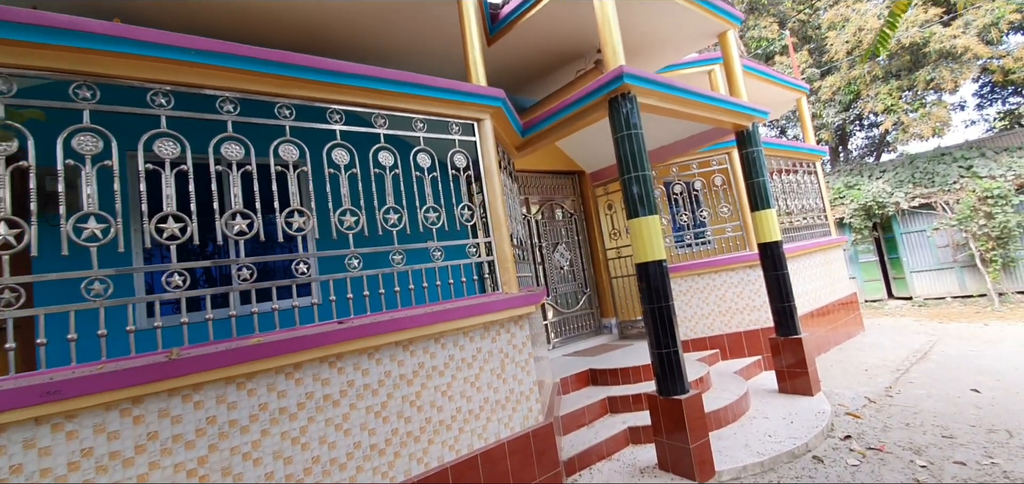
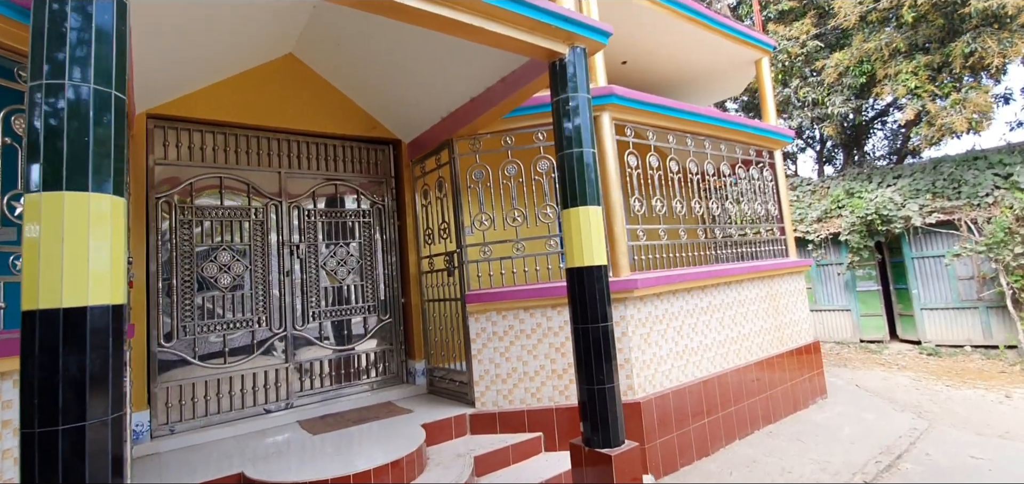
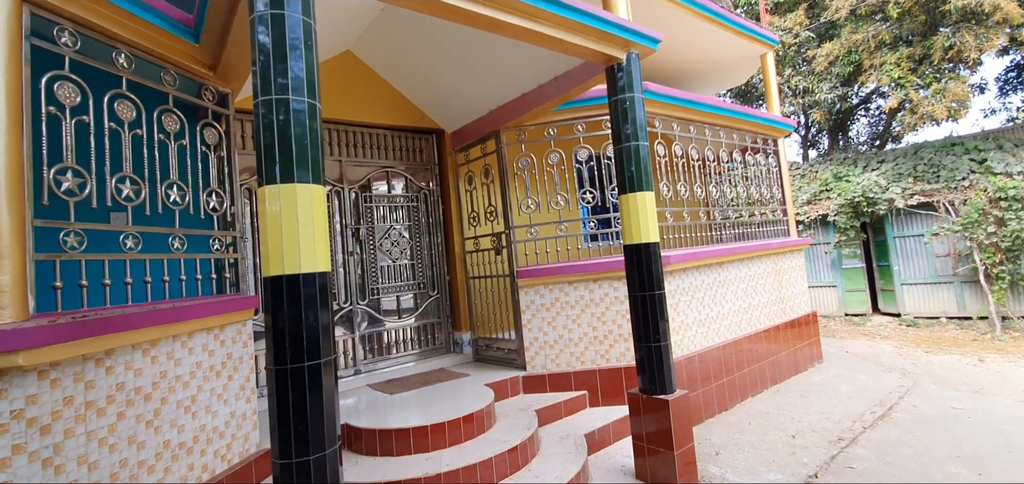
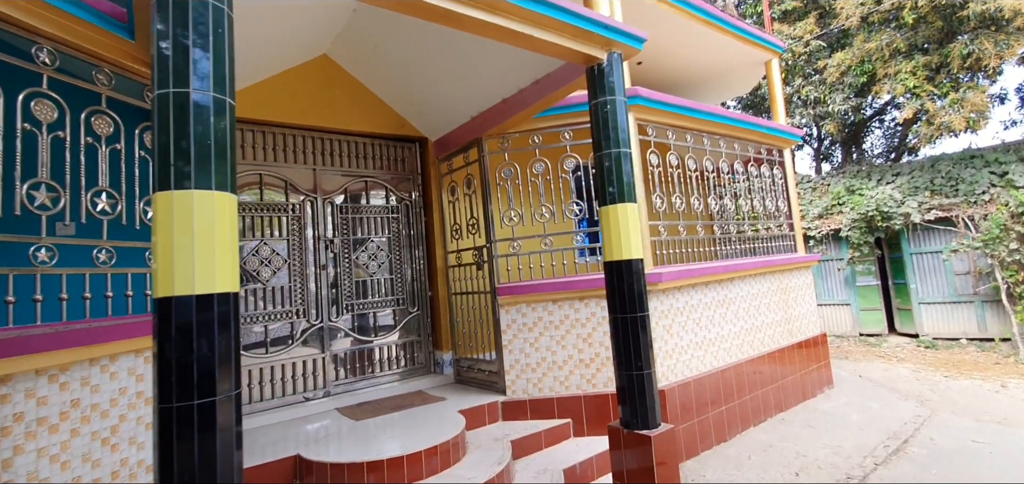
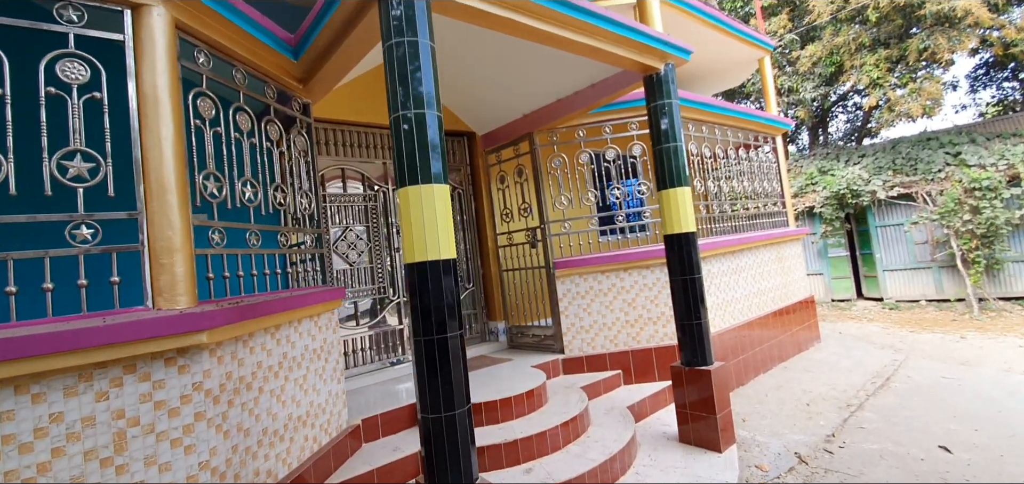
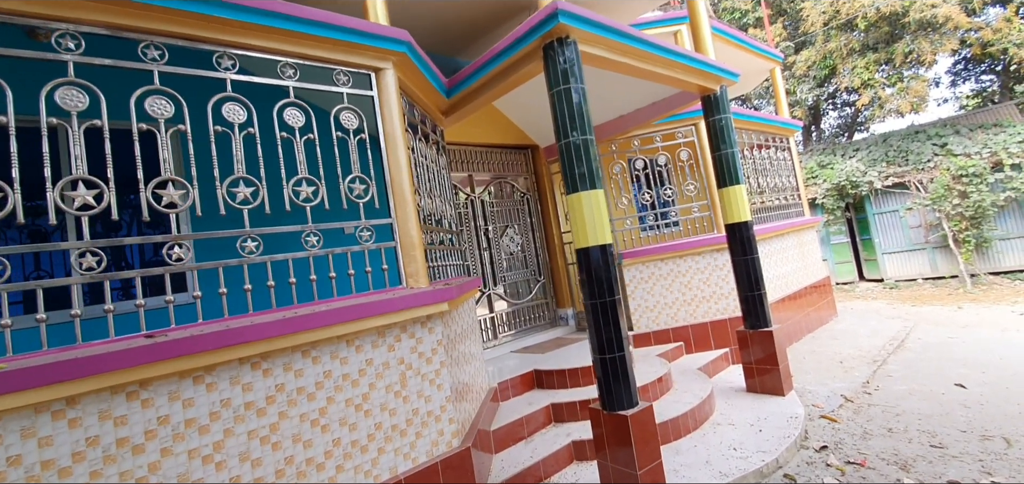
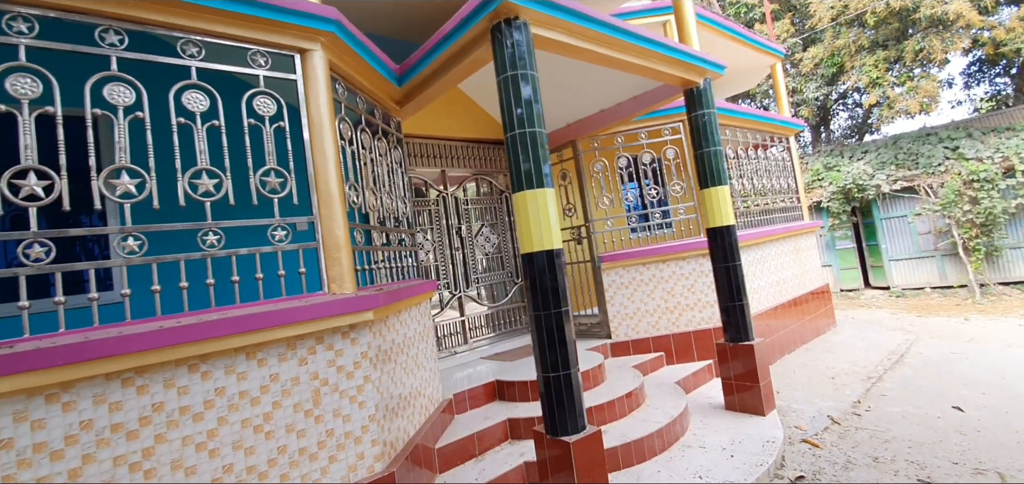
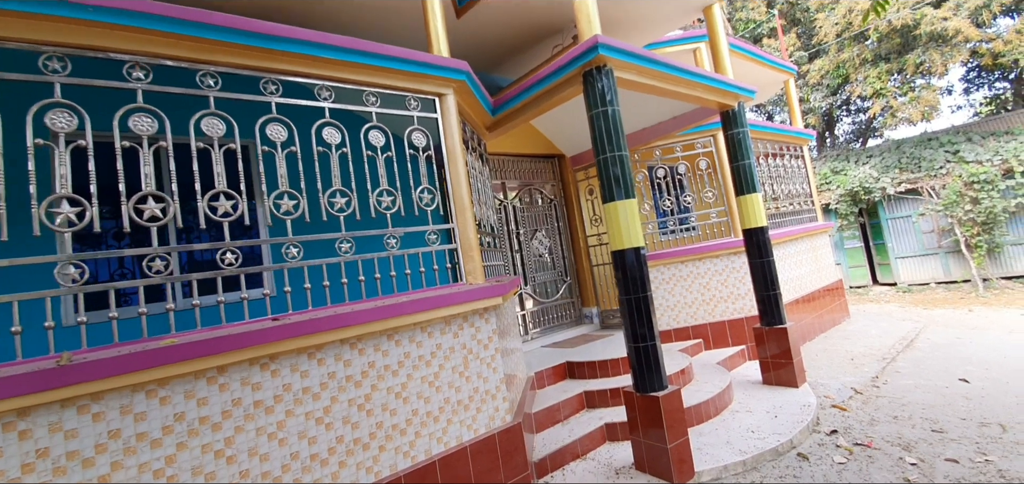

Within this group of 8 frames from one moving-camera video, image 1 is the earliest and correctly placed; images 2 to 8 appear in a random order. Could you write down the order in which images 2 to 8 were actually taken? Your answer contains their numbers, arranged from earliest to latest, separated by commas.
8, 6, 7, 5, 3, 4, 2
